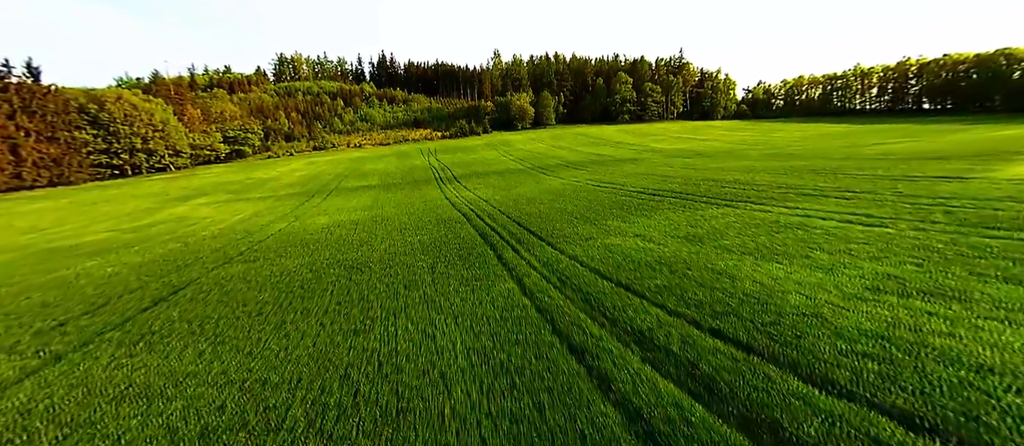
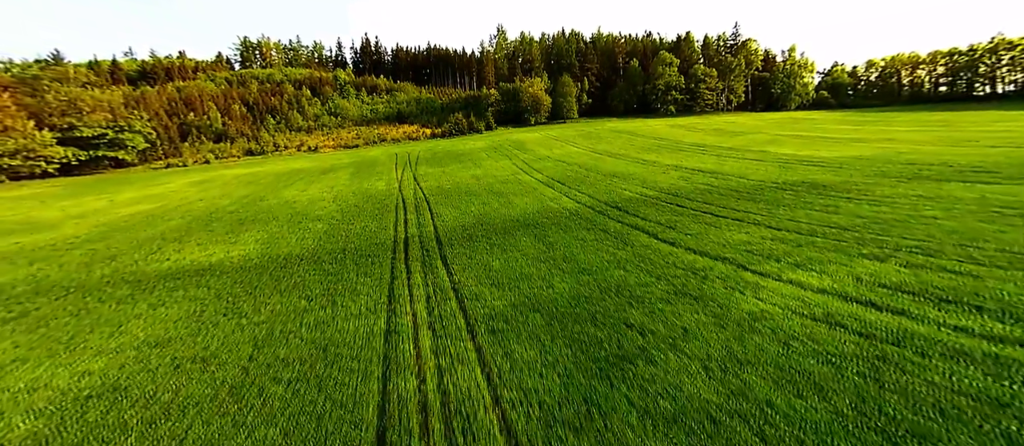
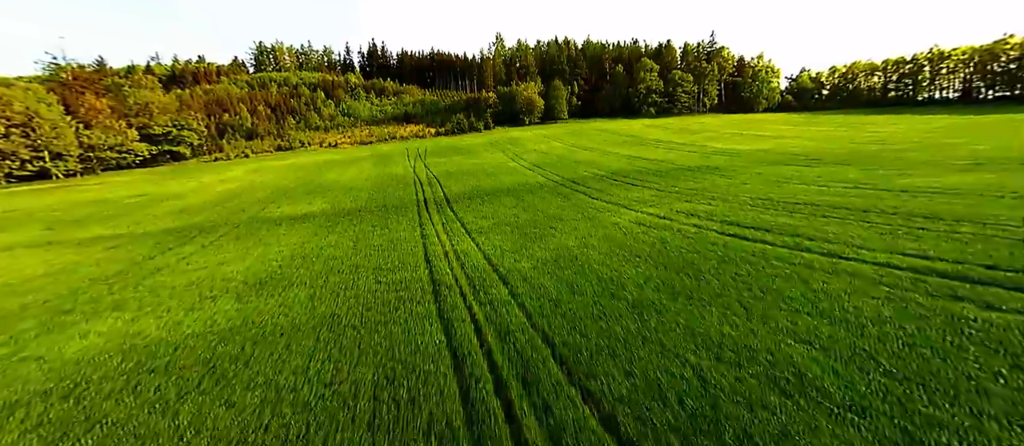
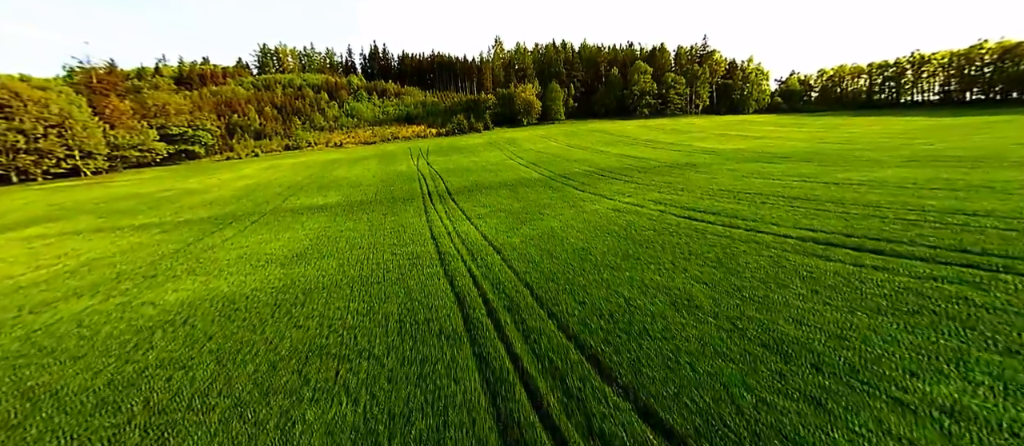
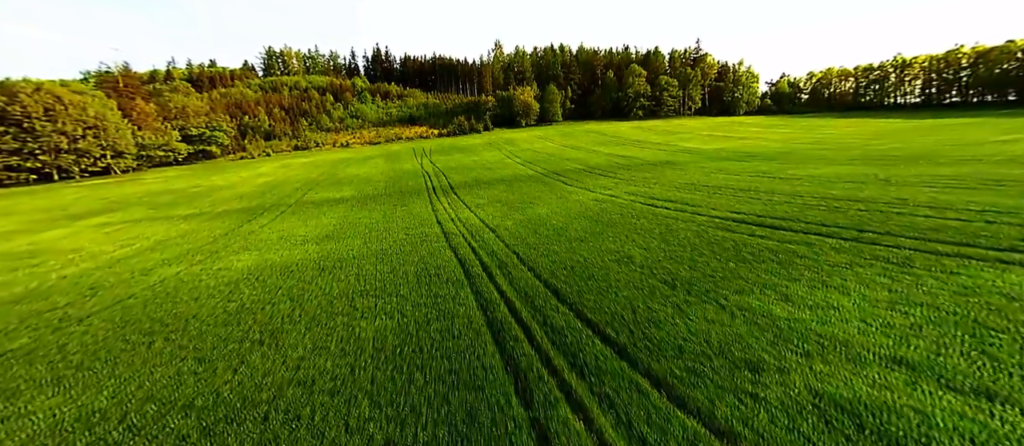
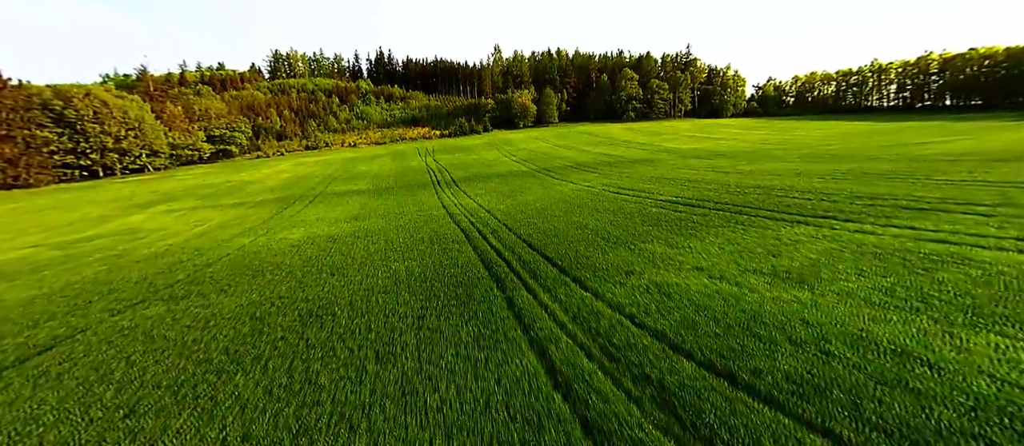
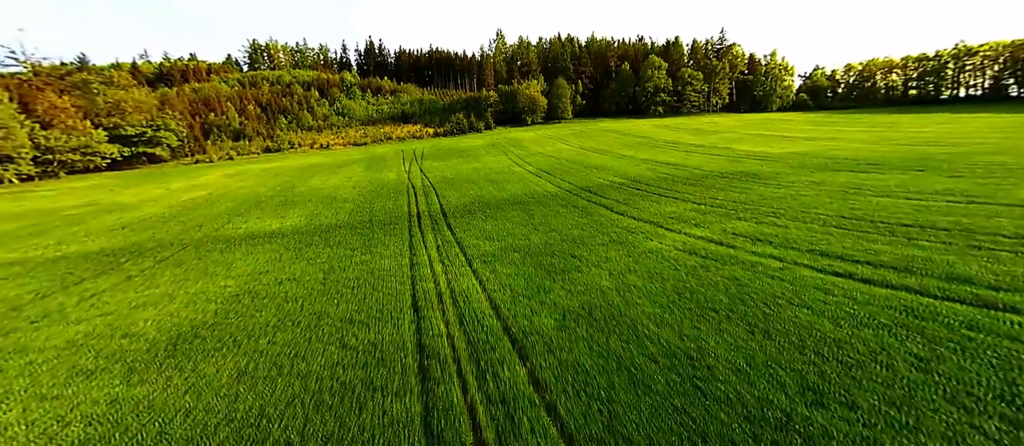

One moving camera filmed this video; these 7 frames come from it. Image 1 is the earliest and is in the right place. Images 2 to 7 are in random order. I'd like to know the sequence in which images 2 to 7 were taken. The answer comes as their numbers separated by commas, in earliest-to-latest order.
6, 5, 4, 3, 7, 2
